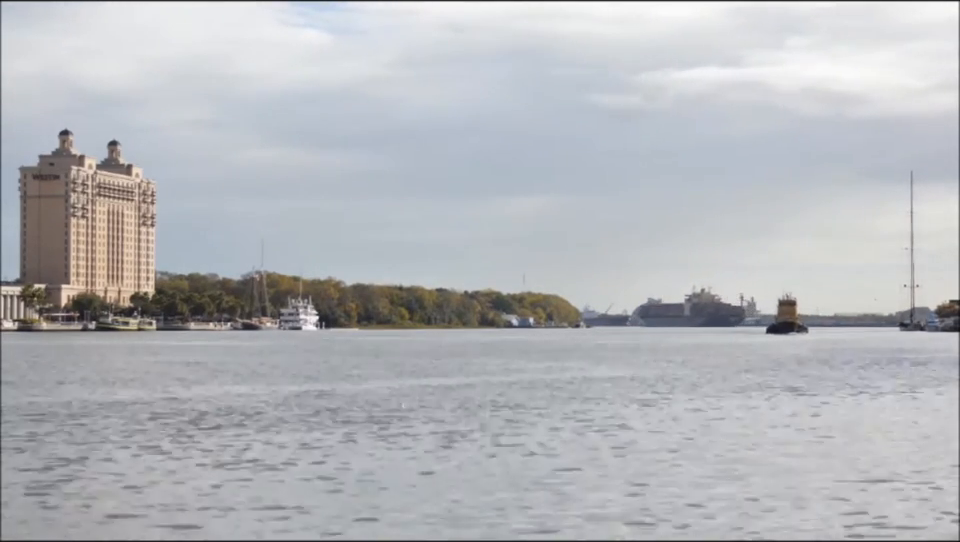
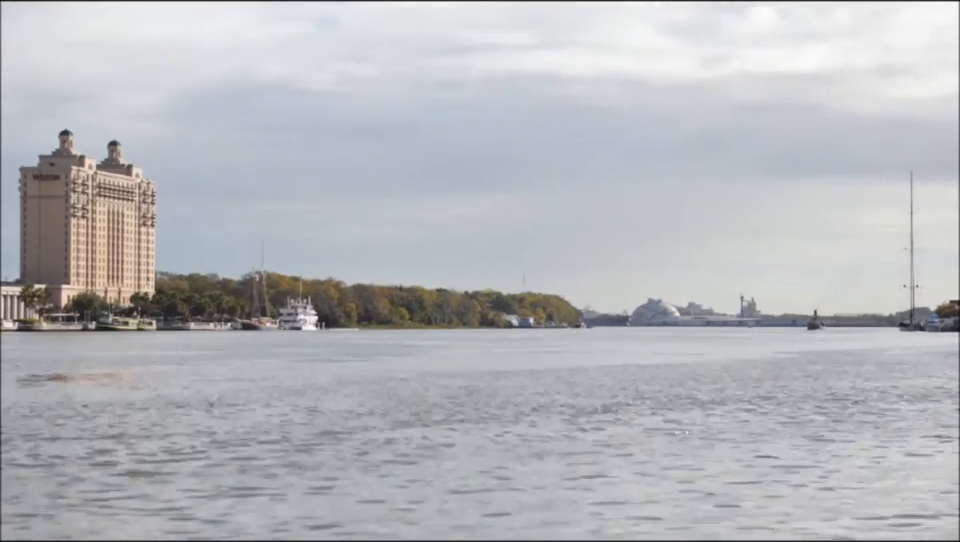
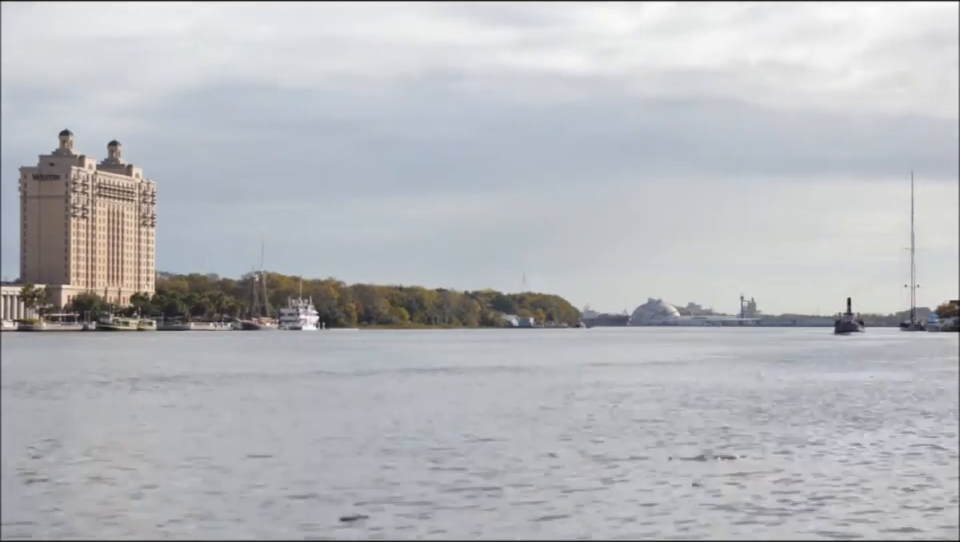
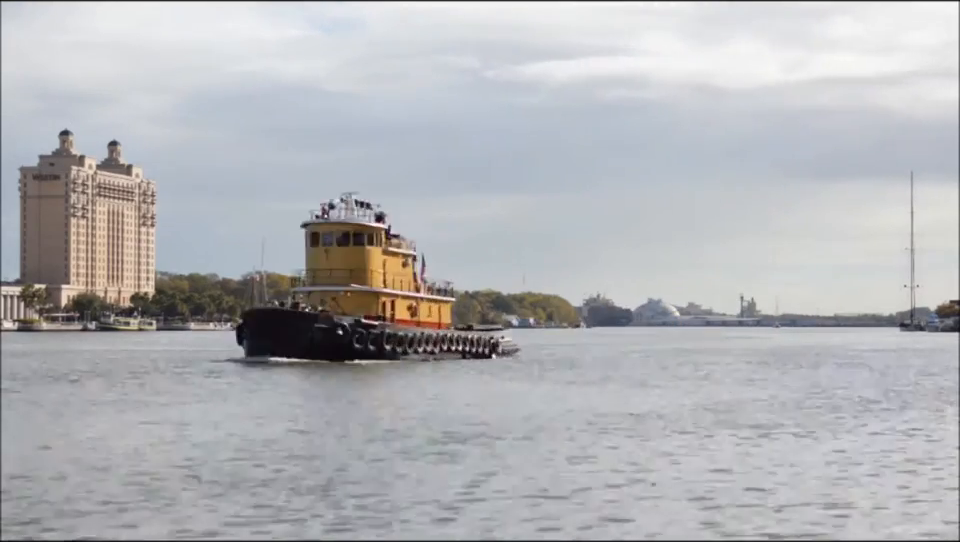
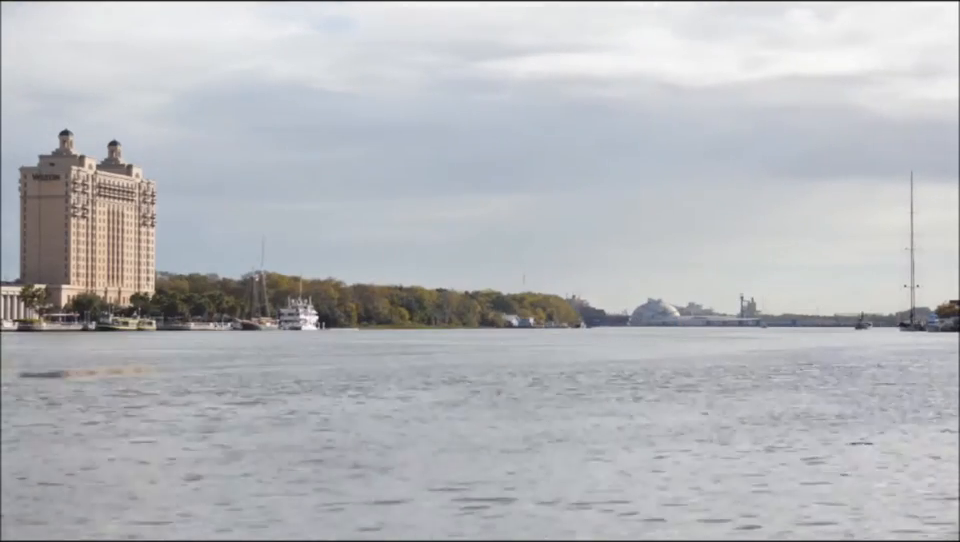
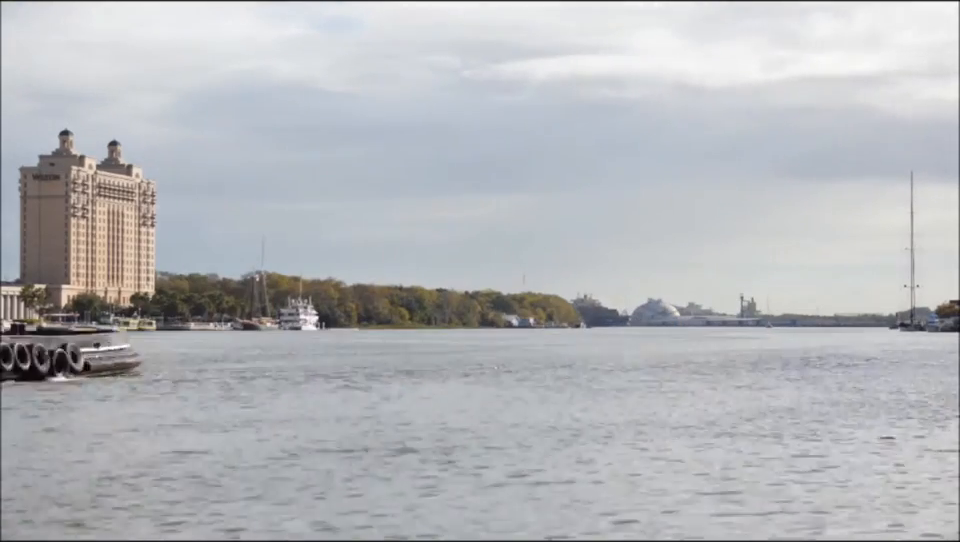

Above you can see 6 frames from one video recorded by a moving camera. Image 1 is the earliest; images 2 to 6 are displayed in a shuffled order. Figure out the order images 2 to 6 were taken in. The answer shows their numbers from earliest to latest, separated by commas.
4, 6, 5, 2, 3
